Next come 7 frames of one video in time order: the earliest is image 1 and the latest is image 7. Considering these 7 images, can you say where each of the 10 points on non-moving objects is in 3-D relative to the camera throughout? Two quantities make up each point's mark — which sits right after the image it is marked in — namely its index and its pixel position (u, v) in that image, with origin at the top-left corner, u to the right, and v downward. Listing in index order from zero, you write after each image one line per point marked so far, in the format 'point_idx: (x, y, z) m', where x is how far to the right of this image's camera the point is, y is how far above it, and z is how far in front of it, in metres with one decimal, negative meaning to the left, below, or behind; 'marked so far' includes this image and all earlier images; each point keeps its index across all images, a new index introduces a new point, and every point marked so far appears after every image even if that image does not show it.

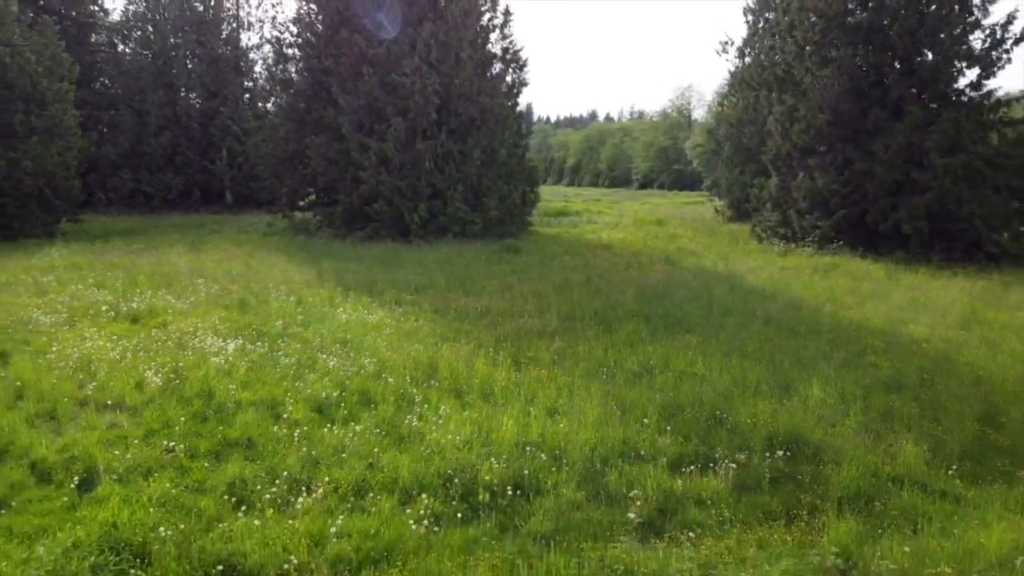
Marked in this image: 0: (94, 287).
0: (-6.3, 0.0, +14.7) m
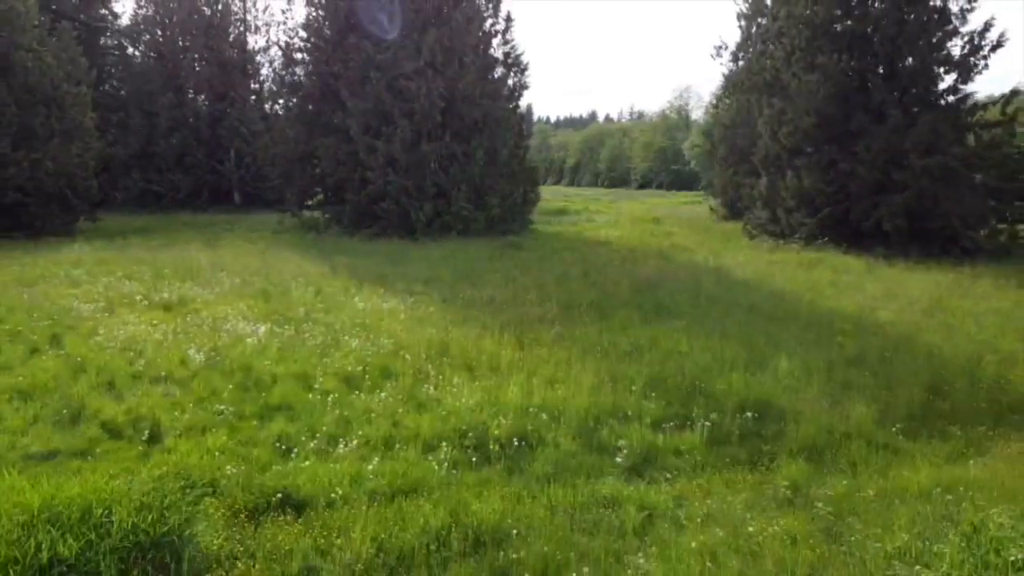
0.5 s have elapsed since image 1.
0: (-6.3, +0.2, +15.7) m
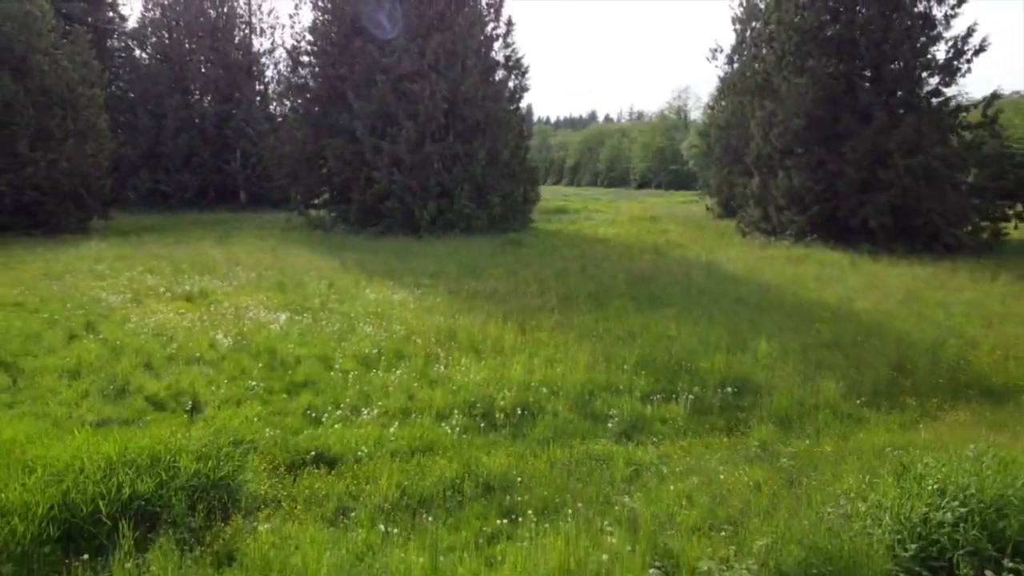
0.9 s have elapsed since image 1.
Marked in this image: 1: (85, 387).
0: (-6.2, +0.3, +16.5) m
1: (-3.7, -0.8, +8.5) m
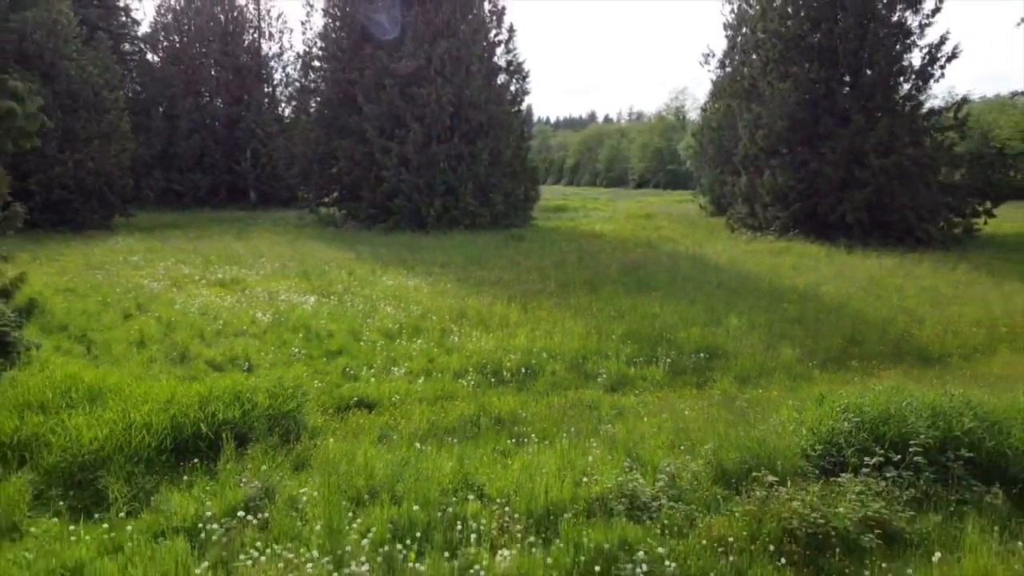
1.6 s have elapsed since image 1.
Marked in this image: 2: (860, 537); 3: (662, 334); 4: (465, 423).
0: (-6.2, +0.5, +18.0) m
1: (-3.7, -0.6, +10.0) m
2: (+1.6, -1.2, +4.5) m
3: (+1.6, -0.5, +10.4) m
4: (-0.3, -1.0, +7.2) m
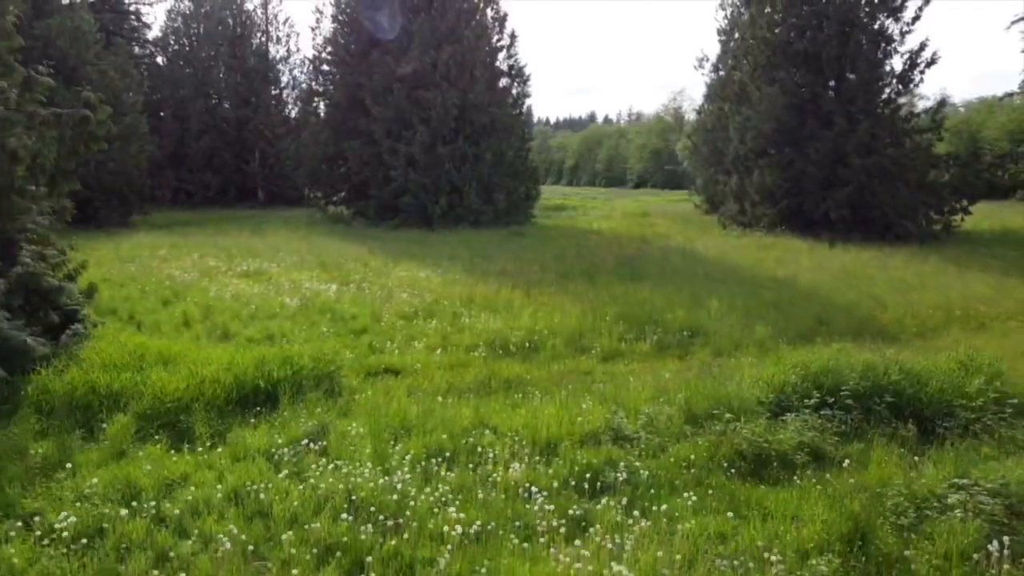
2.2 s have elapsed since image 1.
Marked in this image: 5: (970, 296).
0: (-6.1, +0.6, +19.2) m
1: (-3.6, -0.5, +11.2) m
2: (+1.7, -1.0, +5.8) m
3: (+1.7, -0.3, +11.7) m
4: (-0.3, -0.8, +8.4) m
5: (+6.4, -0.1, +13.6) m
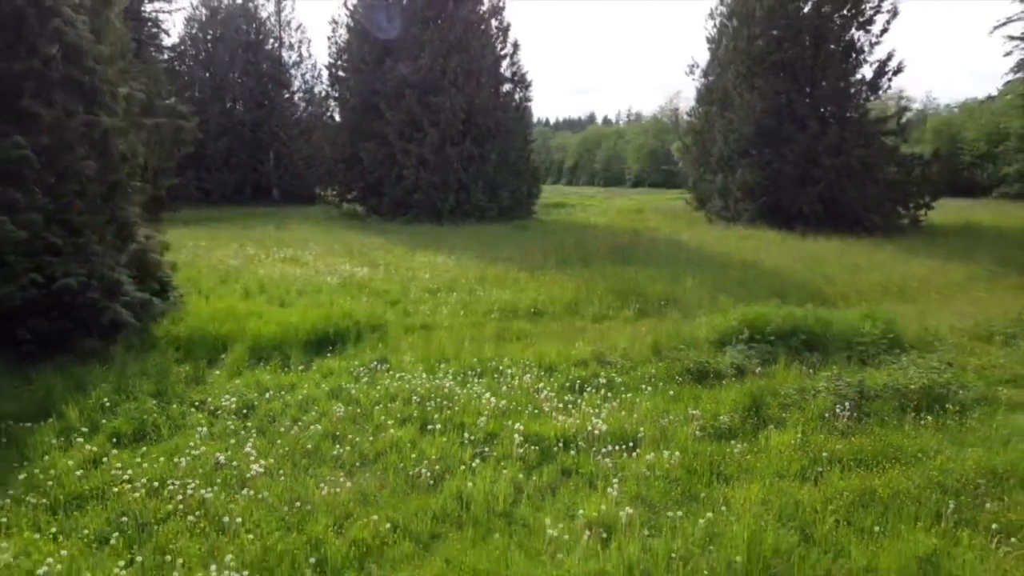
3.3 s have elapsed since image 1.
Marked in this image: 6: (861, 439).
0: (-6.0, +0.9, +21.6) m
1: (-3.5, -0.1, +13.6) m
2: (+1.8, -0.7, +8.2) m
3: (+1.8, 0.0, +14.1) m
4: (-0.2, -0.5, +10.8) m
5: (+6.5, +0.2, +16.0) m
6: (+2.2, -0.9, +6.0) m
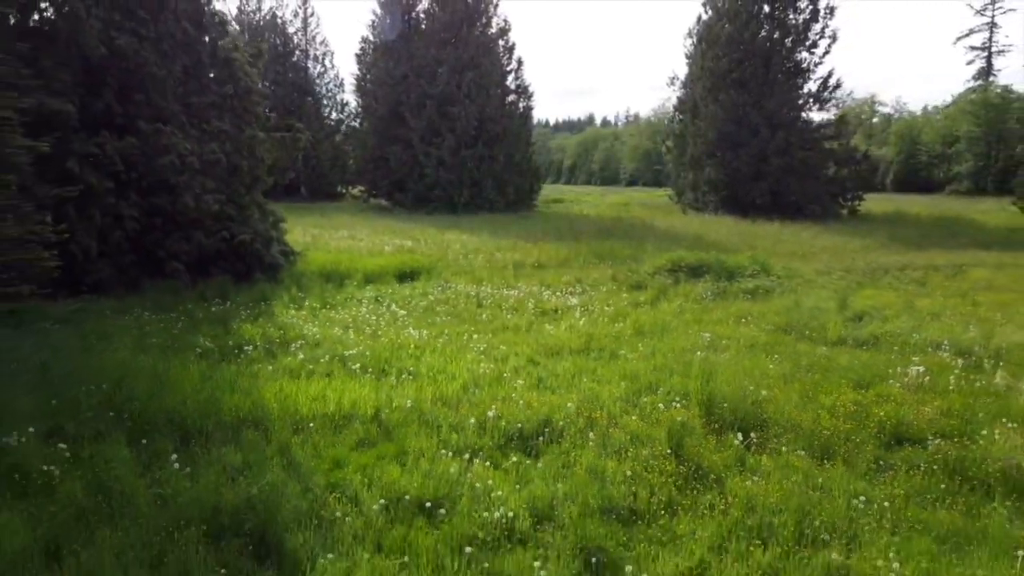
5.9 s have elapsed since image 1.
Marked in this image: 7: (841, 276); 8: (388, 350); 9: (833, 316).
0: (-5.8, +1.7, +27.2) m
1: (-3.3, +0.6, +19.2) m
2: (+2.0, +0.1, +13.8) m
3: (+2.0, +0.7, +19.7) m
4: (0.0, +0.2, +16.4) m
5: (+6.7, +1.0, +21.6) m
6: (+2.4, -0.2, +11.7) m
7: (+4.9, +0.2, +14.3) m
8: (-1.1, -0.6, +8.7) m
9: (+3.4, -0.3, +10.2) m
